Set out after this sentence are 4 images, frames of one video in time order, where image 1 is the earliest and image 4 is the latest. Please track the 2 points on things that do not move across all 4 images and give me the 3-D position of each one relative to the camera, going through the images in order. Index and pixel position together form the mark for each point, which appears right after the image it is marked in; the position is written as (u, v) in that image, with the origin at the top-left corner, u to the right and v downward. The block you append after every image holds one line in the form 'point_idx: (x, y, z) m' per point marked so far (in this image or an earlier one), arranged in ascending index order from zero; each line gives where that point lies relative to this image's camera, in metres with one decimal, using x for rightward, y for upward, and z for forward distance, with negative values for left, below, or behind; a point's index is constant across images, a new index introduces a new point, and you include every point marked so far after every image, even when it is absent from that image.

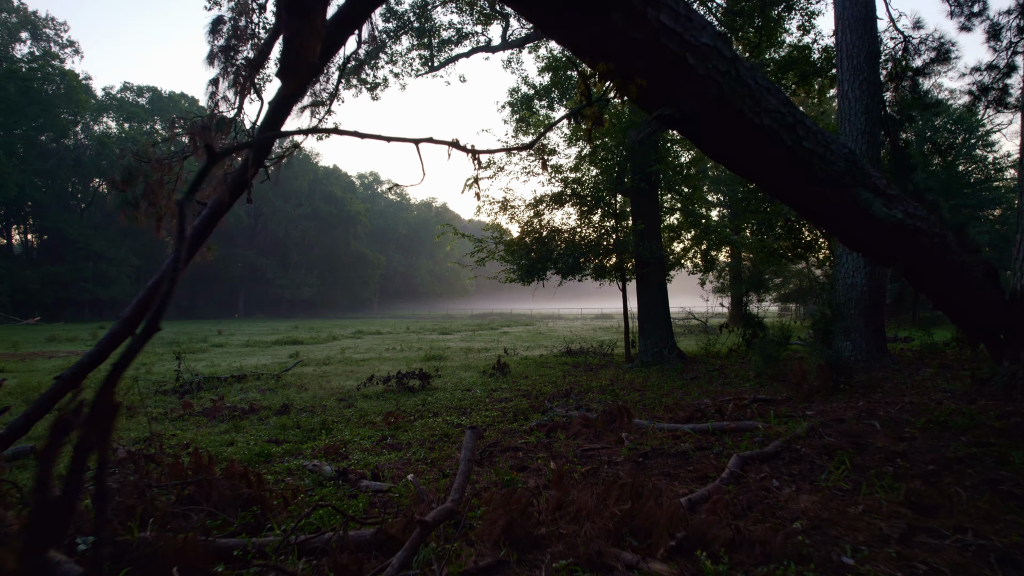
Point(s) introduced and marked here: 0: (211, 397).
0: (-5.0, -1.8, +8.8) m
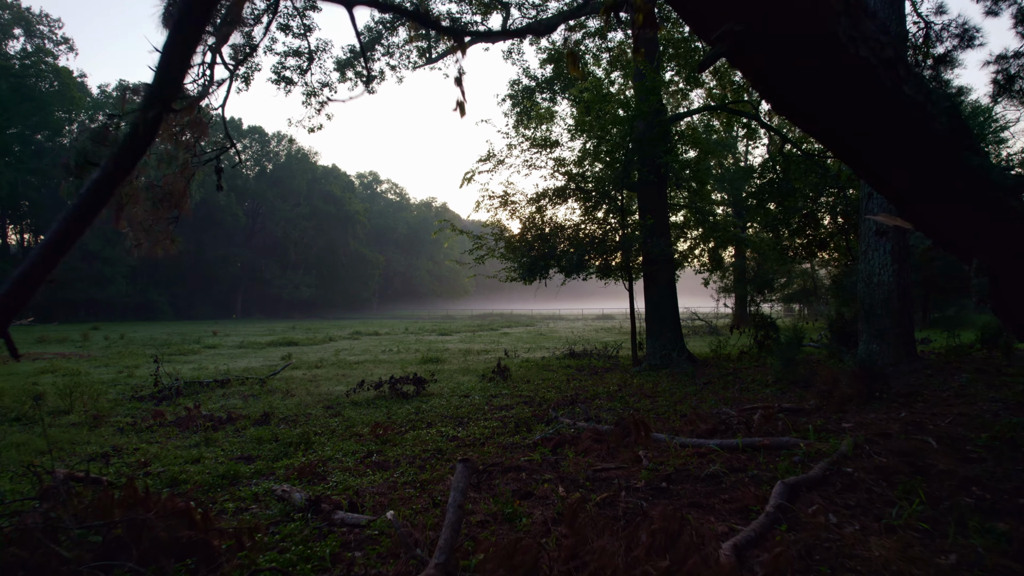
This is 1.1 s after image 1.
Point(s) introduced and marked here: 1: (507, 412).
0: (-5.0, -1.8, +8.1) m
1: (-0.1, -1.7, +7.3) m
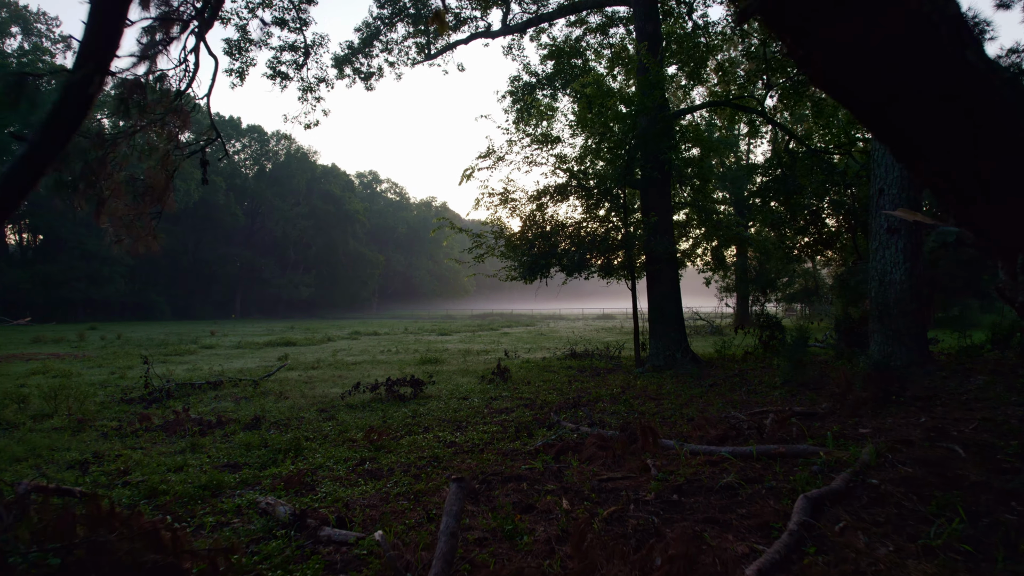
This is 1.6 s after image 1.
0: (-5.0, -1.8, +7.9) m
1: (-0.1, -1.7, +7.0) m
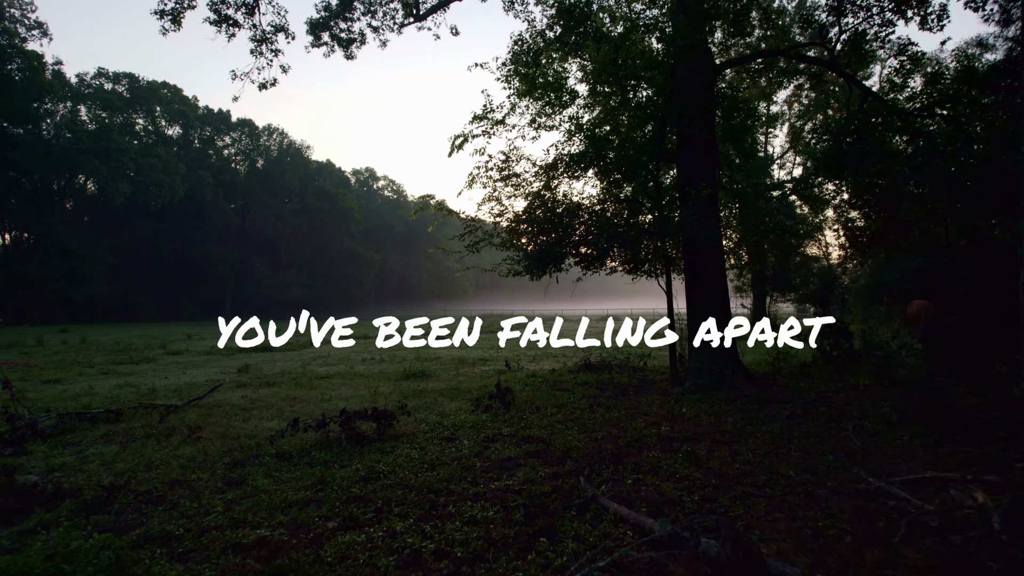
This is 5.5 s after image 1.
0: (-4.9, -1.7, +5.4) m
1: (0.0, -1.7, +4.5) m
